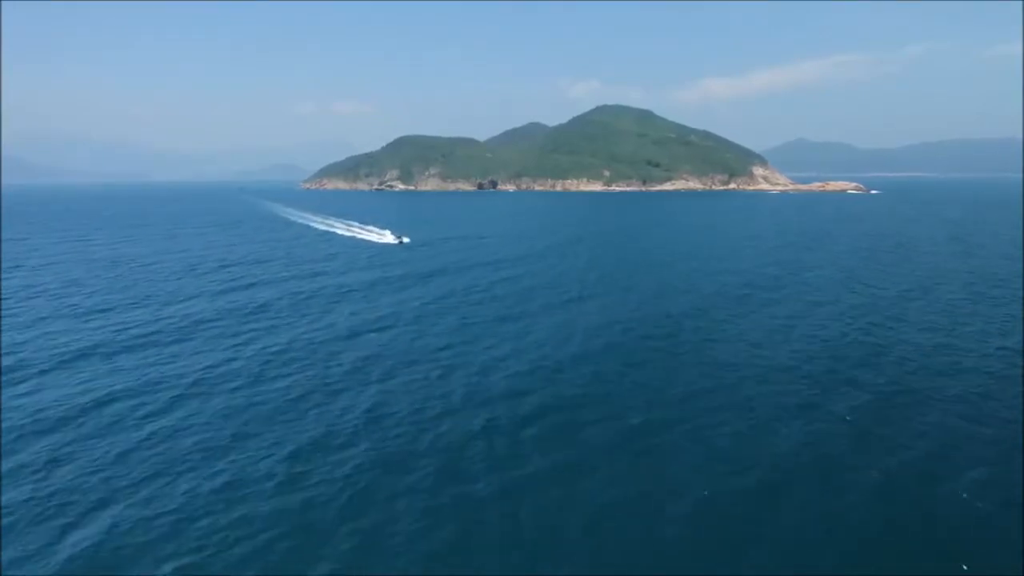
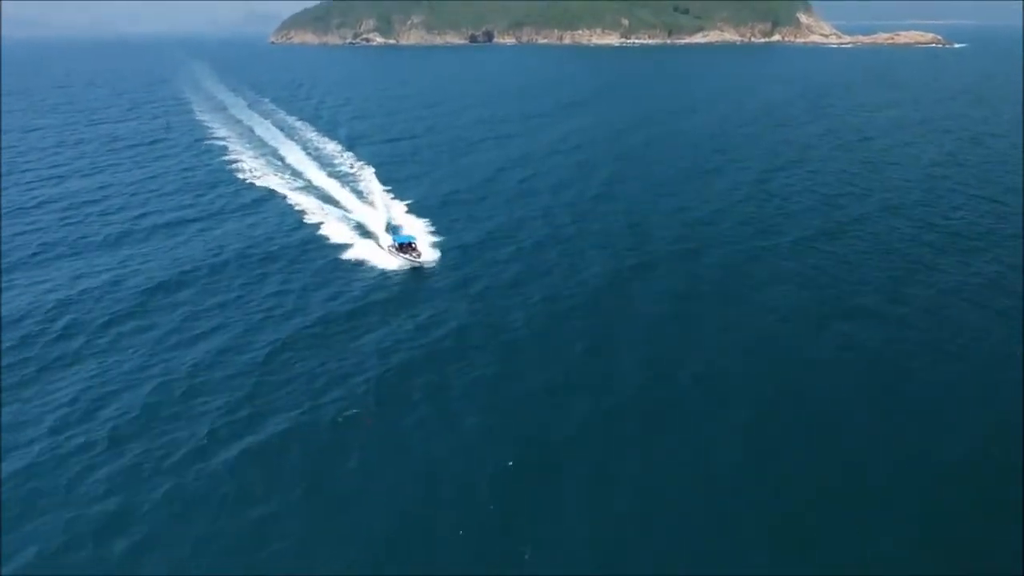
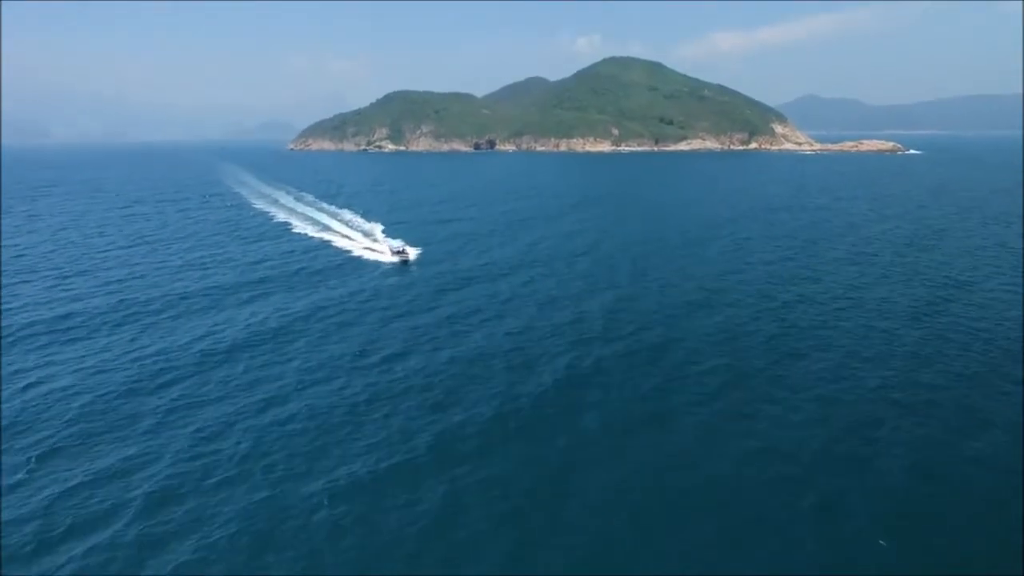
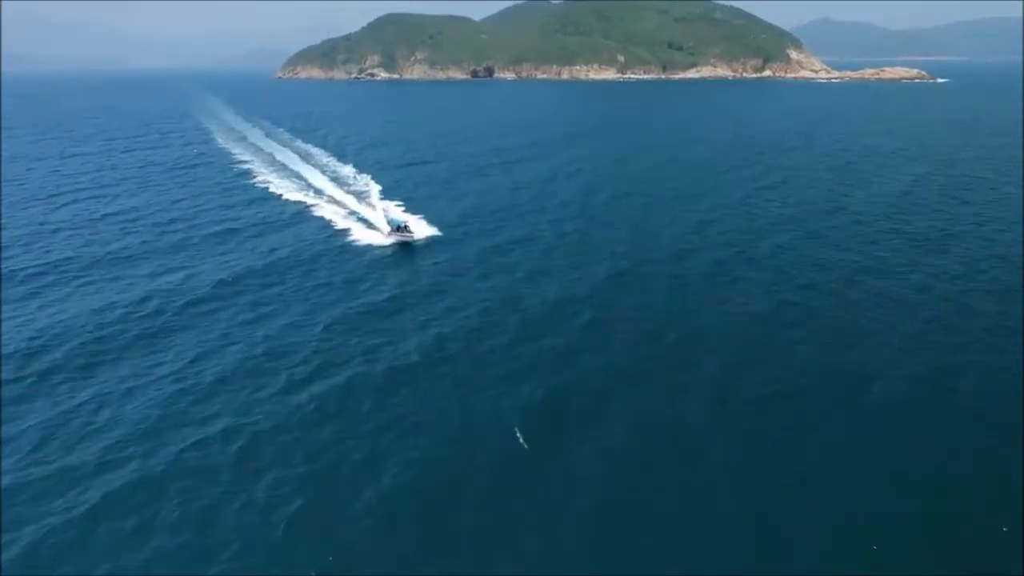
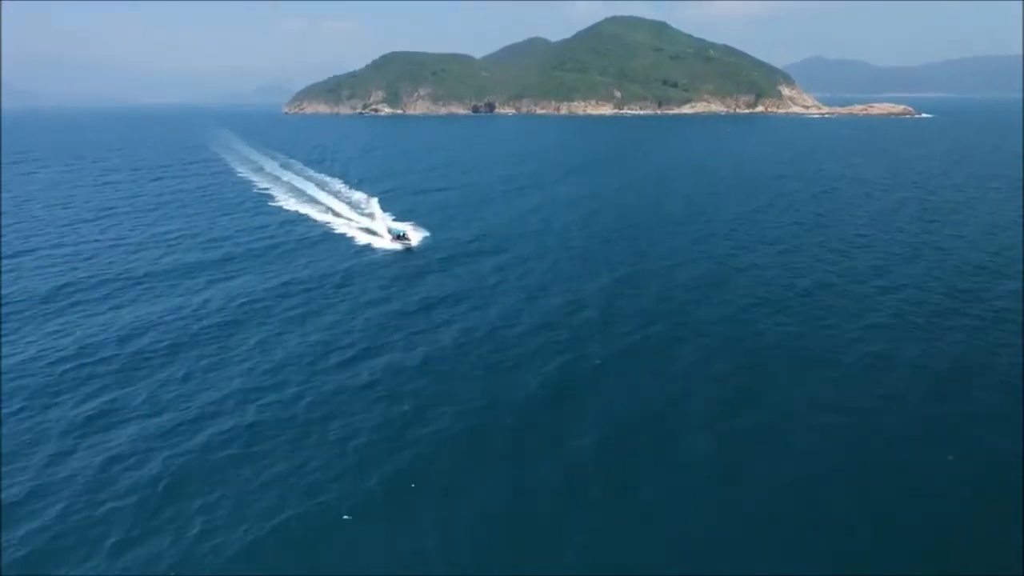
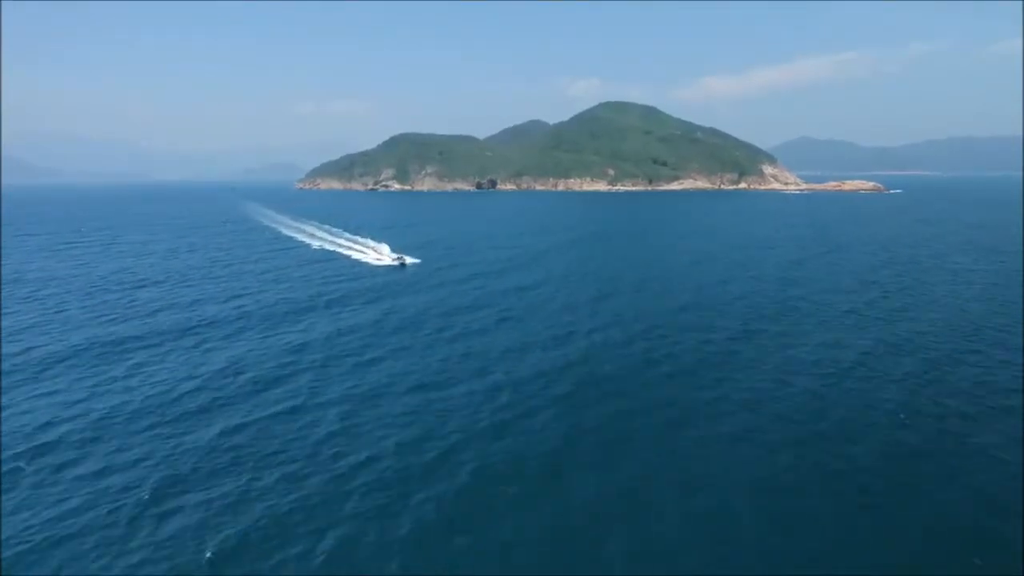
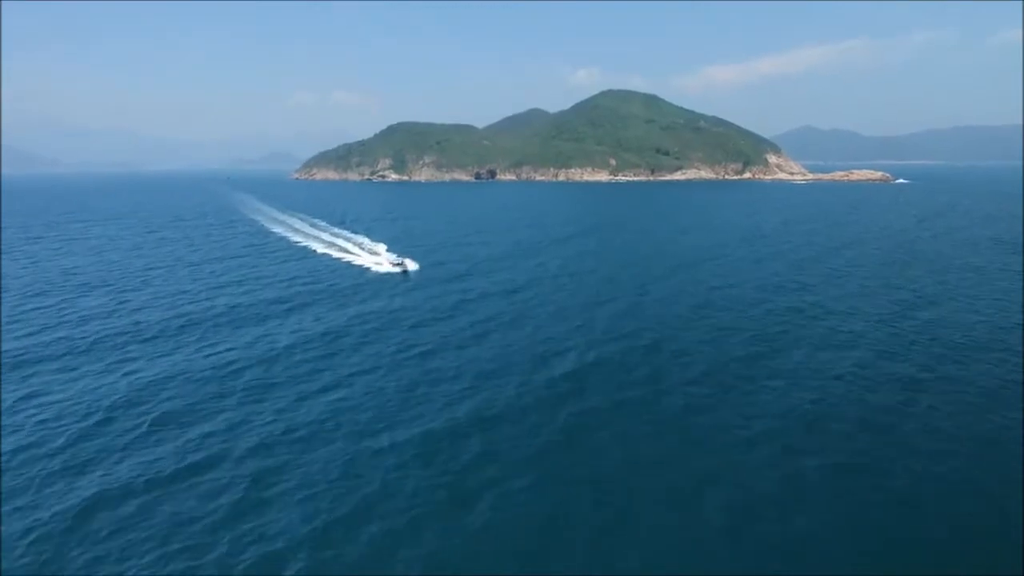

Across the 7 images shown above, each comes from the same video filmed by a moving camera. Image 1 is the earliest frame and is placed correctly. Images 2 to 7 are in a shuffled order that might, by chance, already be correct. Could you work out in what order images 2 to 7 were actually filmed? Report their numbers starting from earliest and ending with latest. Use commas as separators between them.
6, 7, 3, 5, 4, 2
